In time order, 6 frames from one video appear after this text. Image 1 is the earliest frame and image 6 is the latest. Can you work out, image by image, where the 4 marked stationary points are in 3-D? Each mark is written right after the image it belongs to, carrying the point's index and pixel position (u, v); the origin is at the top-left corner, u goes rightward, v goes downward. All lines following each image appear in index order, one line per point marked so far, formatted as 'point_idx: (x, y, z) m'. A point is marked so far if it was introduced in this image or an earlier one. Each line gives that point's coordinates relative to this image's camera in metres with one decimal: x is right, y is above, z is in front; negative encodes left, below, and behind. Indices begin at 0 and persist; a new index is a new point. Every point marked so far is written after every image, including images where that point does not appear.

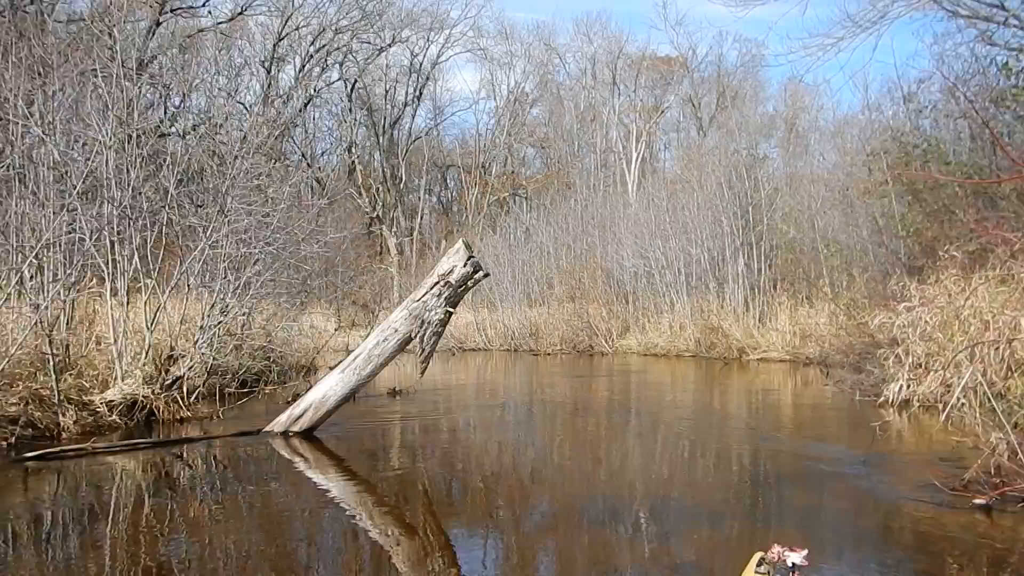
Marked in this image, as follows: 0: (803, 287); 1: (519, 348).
0: (+5.8, 0.0, +15.2) m
1: (0.0, -1.4, +17.8) m
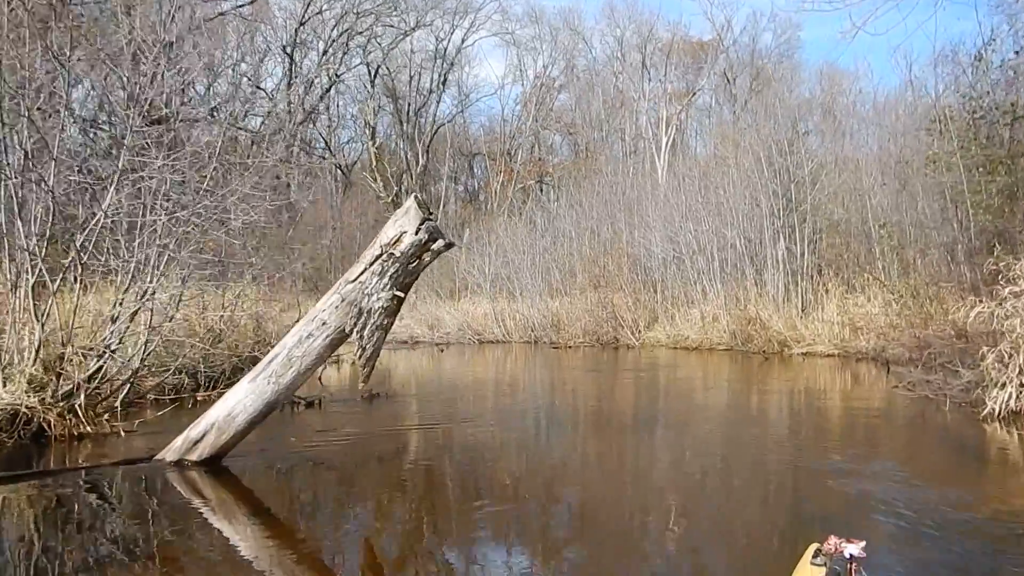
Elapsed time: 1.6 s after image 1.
0: (+6.2, +0.2, +14.3) m
1: (+0.5, -1.1, +17.0) m
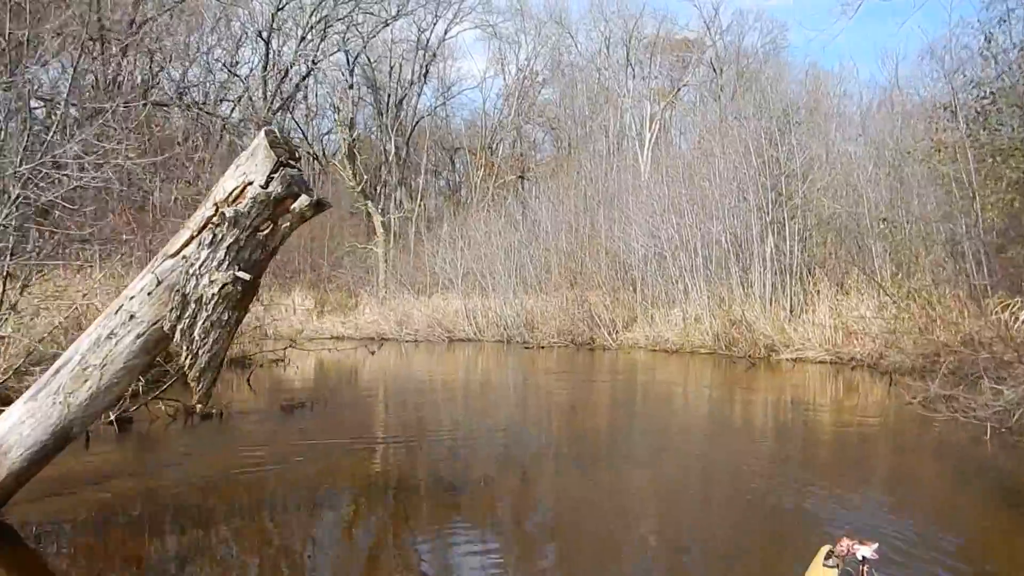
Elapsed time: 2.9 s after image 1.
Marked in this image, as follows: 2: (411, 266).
0: (+5.8, +0.2, +13.8) m
1: (-0.1, -1.1, +16.5) m
2: (-2.6, +0.5, +19.7) m
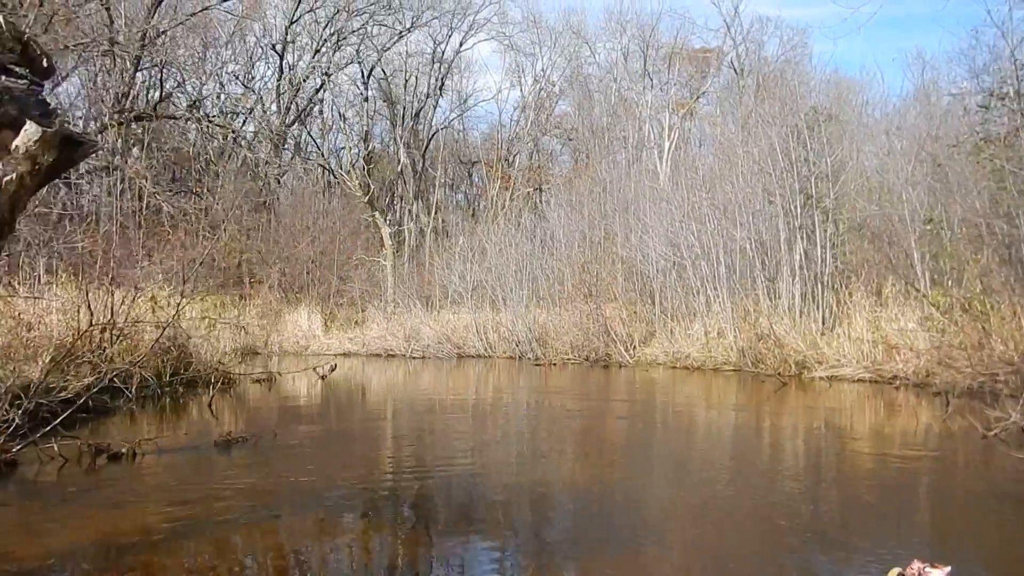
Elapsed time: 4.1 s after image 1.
0: (+6.0, 0.0, +13.1) m
1: (+0.2, -1.3, +15.9) m
2: (-2.3, +0.2, +19.3) m
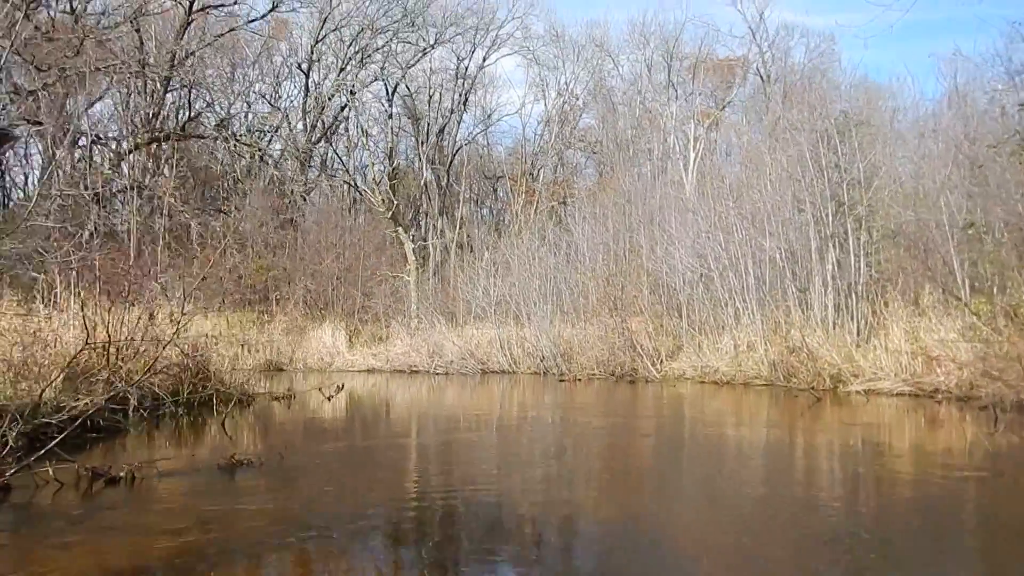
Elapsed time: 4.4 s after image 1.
0: (+6.4, -0.2, +12.8) m
1: (+0.8, -1.6, +15.7) m
2: (-1.7, -0.2, +19.2) m
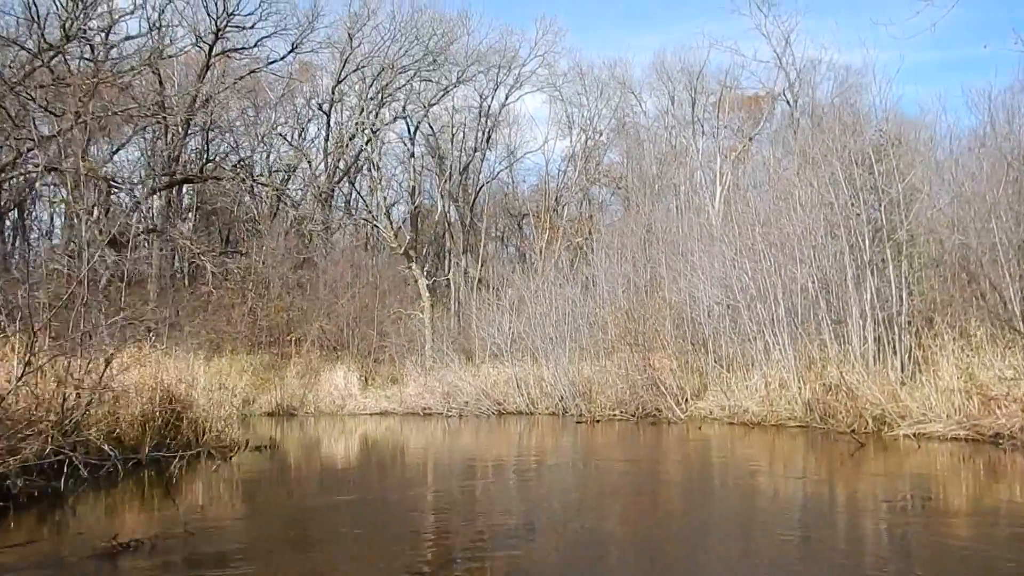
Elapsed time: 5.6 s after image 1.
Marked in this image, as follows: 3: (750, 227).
0: (+6.7, -0.7, +12.1) m
1: (+1.2, -2.3, +15.1) m
2: (-1.1, -1.1, +18.7) m
3: (+4.3, +1.0, +14.3) m
